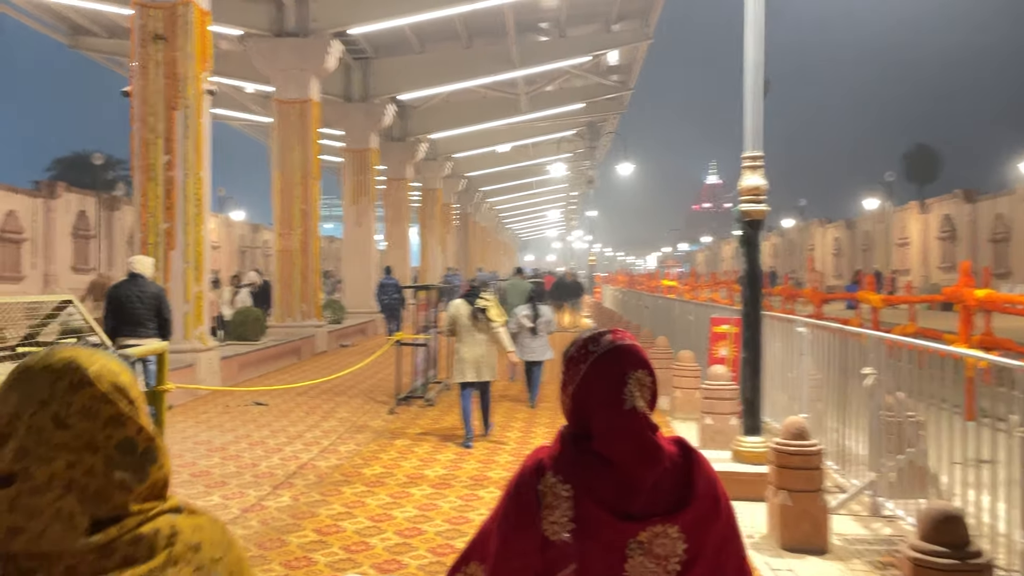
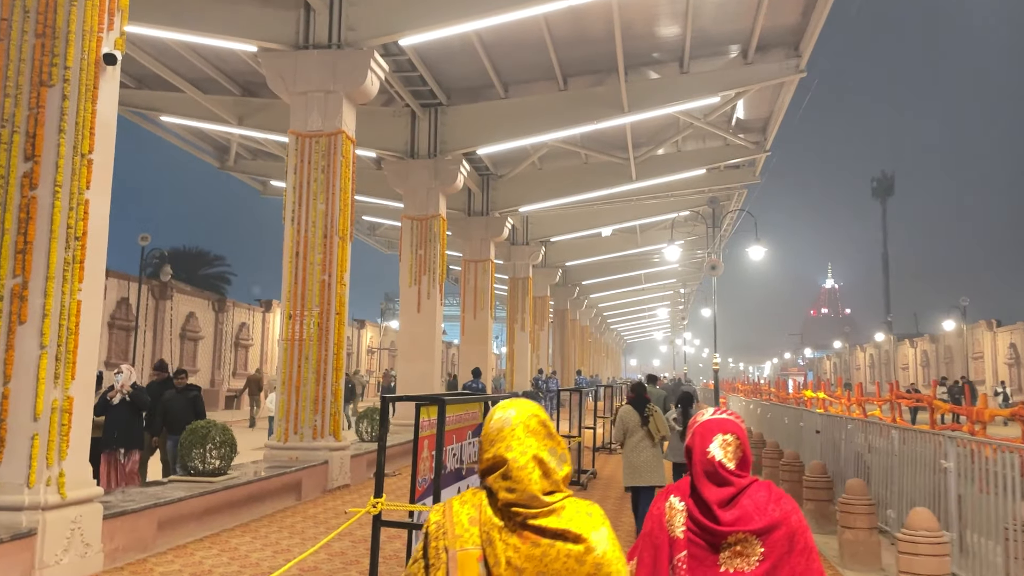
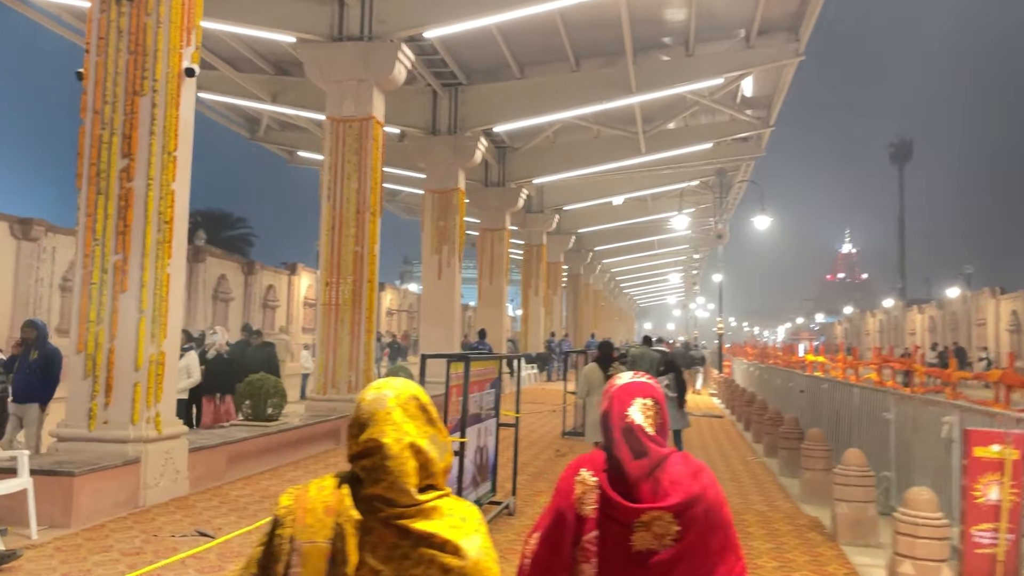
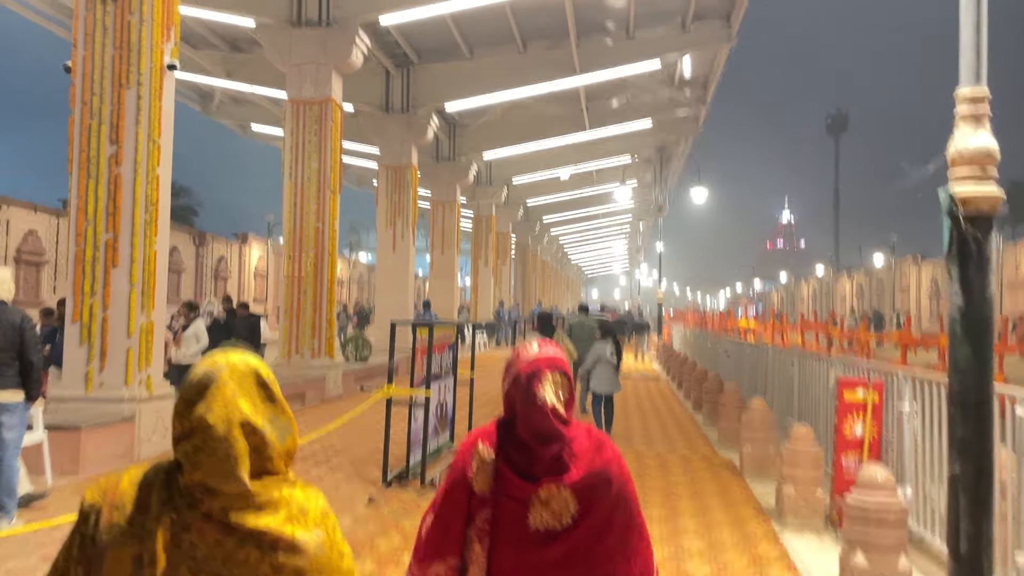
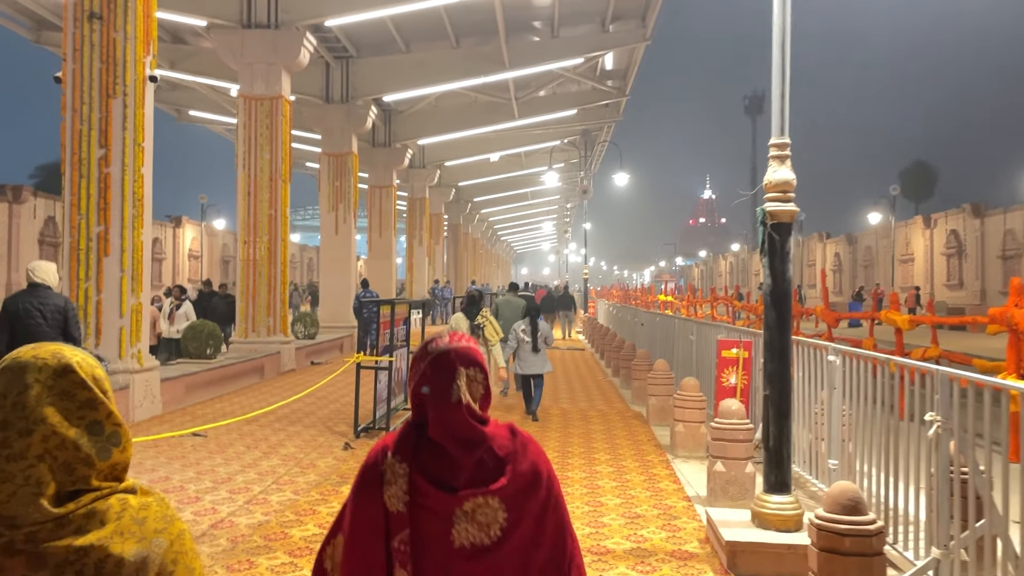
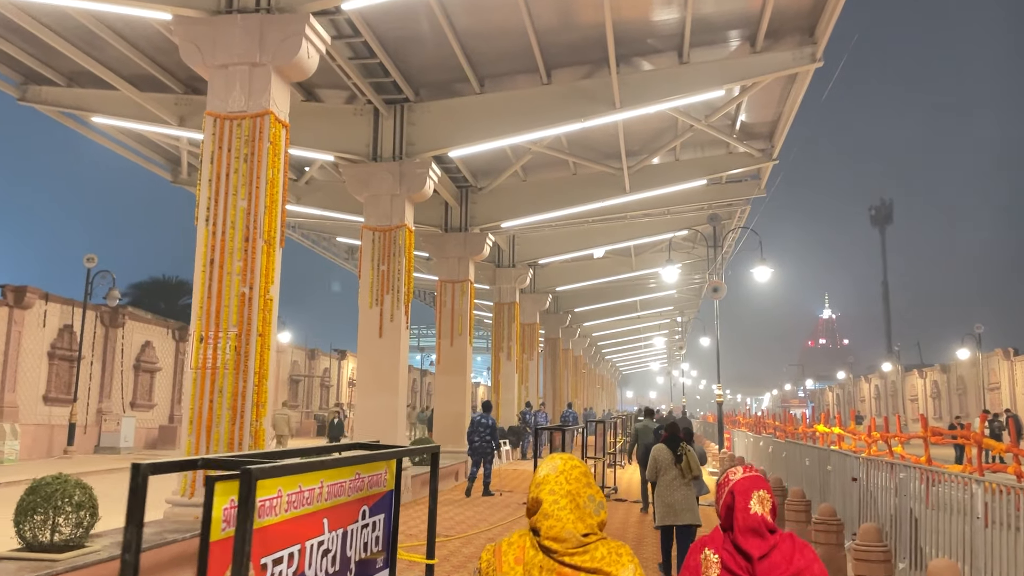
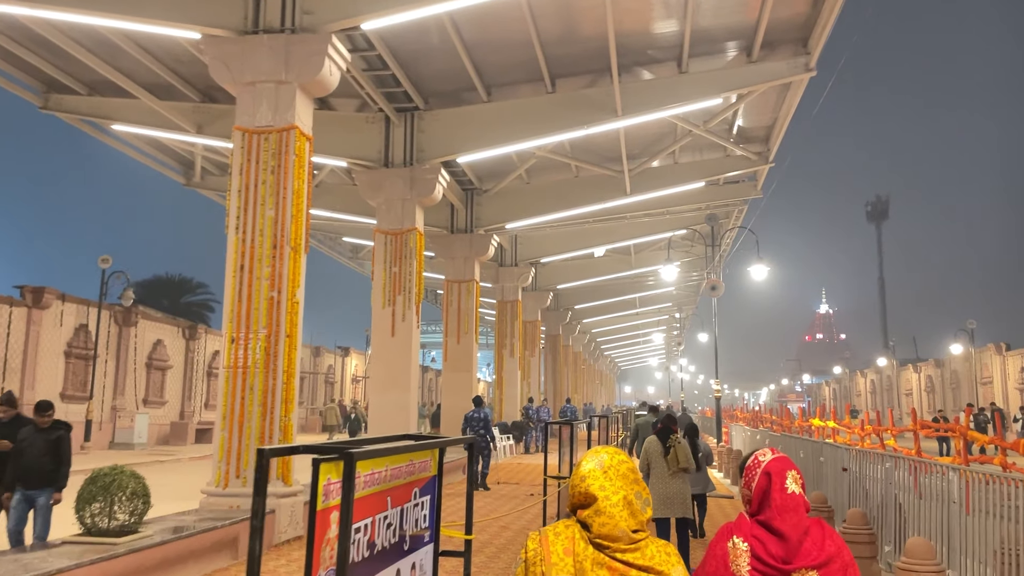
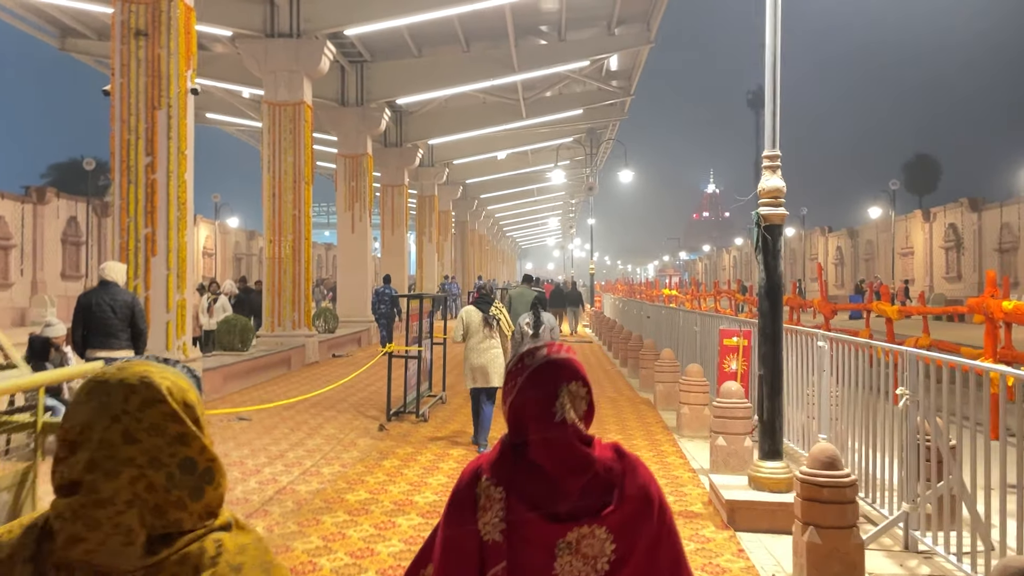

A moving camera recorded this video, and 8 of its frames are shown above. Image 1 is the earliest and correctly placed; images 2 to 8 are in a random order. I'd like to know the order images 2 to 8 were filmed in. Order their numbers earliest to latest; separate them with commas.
8, 5, 4, 3, 2, 7, 6
